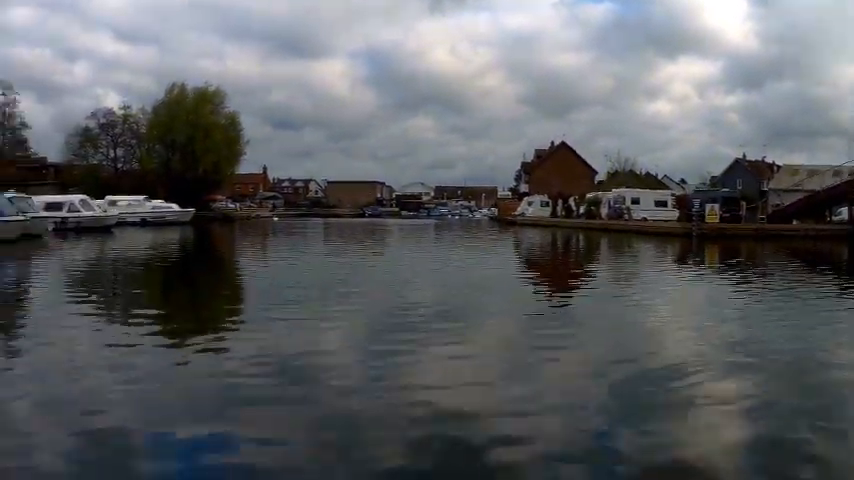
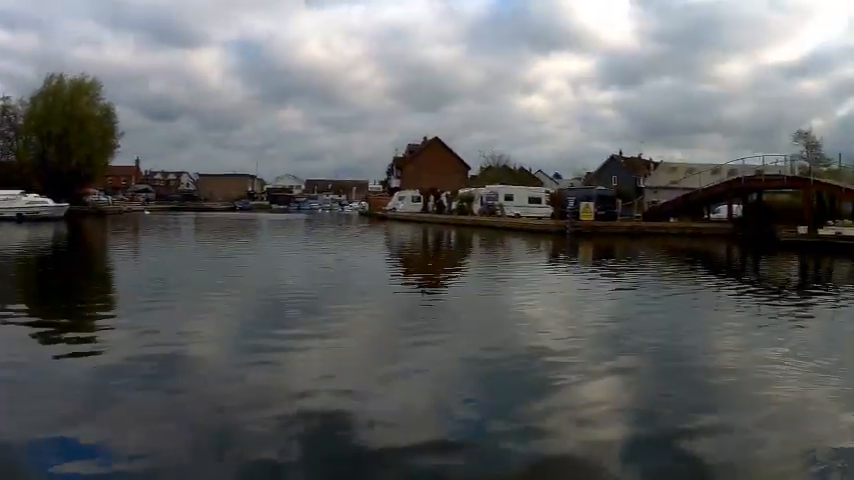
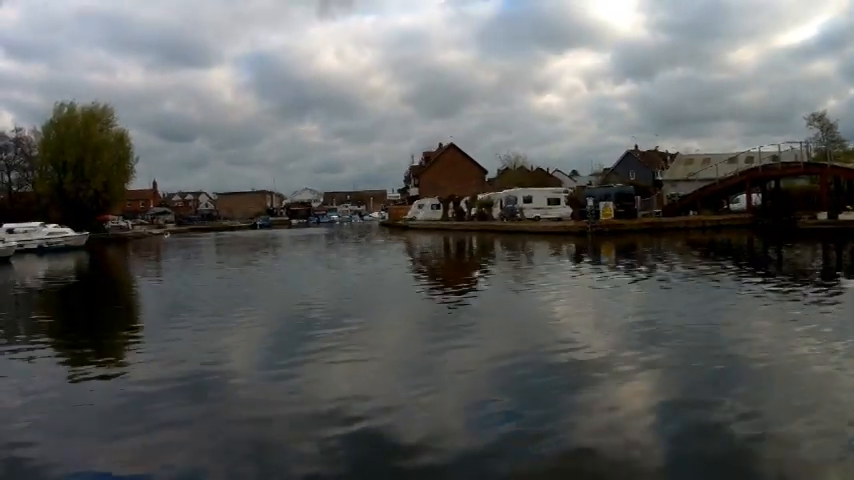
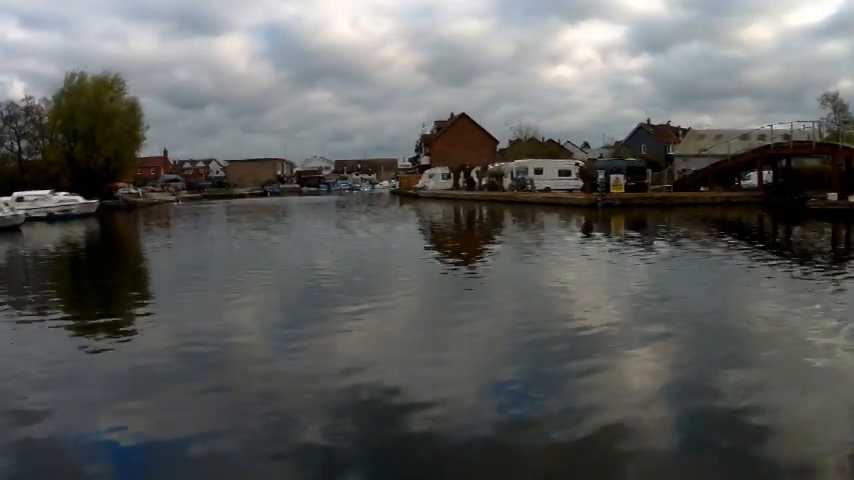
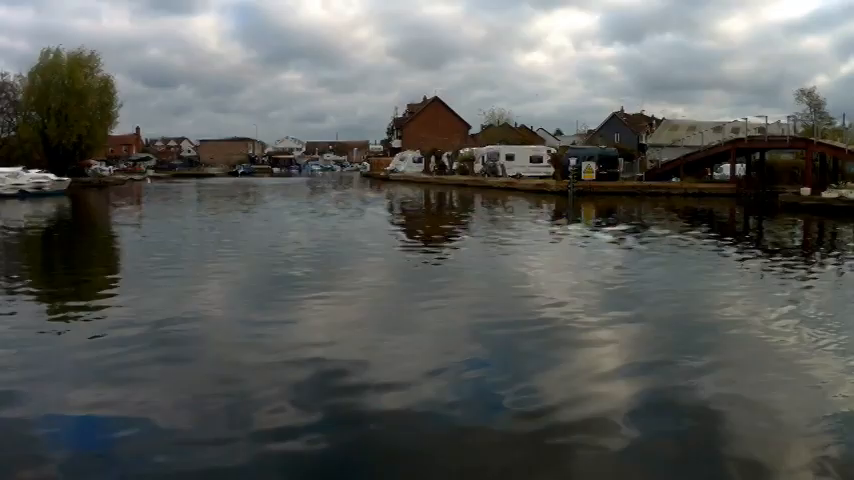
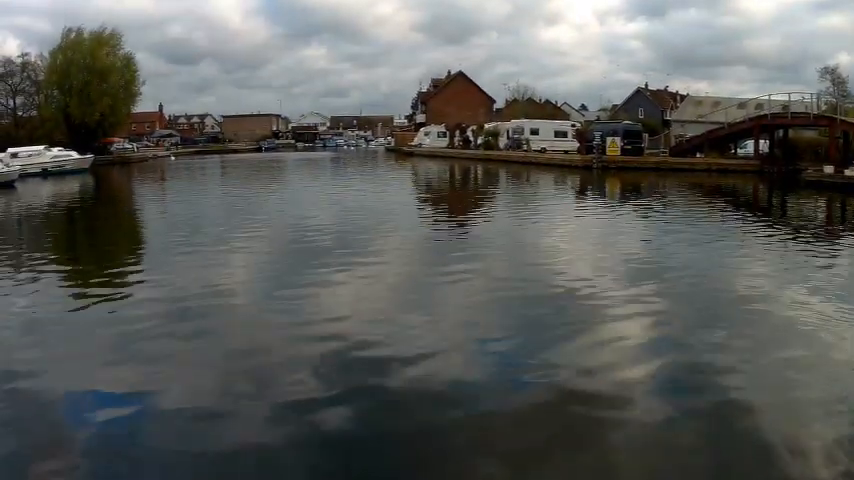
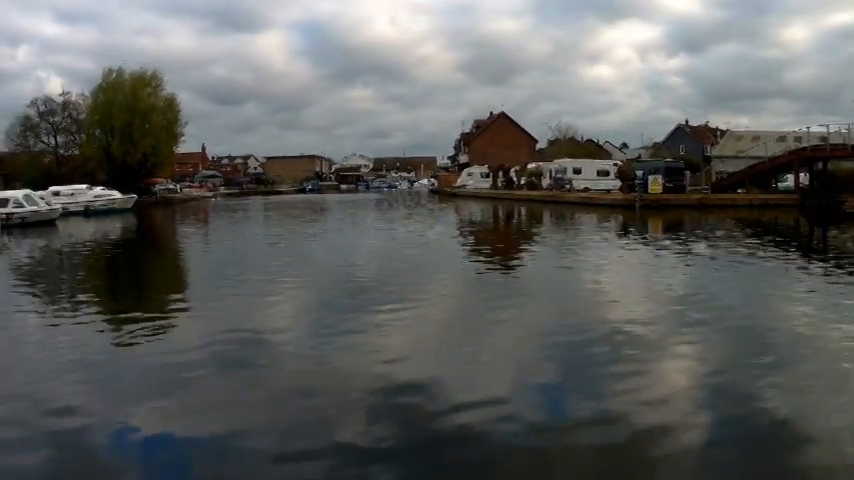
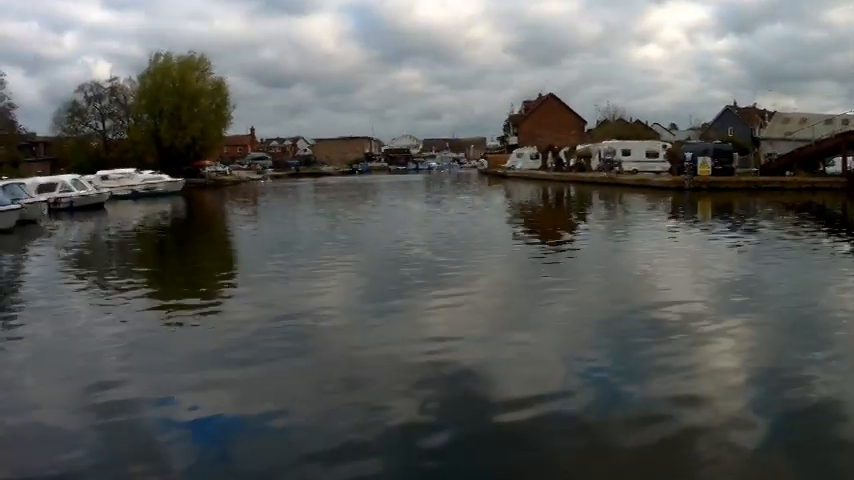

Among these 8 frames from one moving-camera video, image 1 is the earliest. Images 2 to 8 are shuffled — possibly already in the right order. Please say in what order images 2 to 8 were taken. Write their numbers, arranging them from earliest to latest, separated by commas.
2, 6, 5, 3, 4, 7, 8
